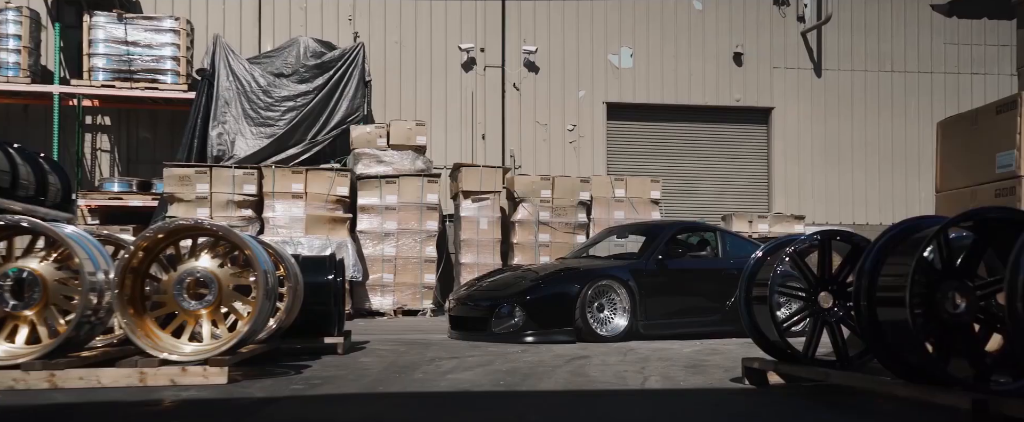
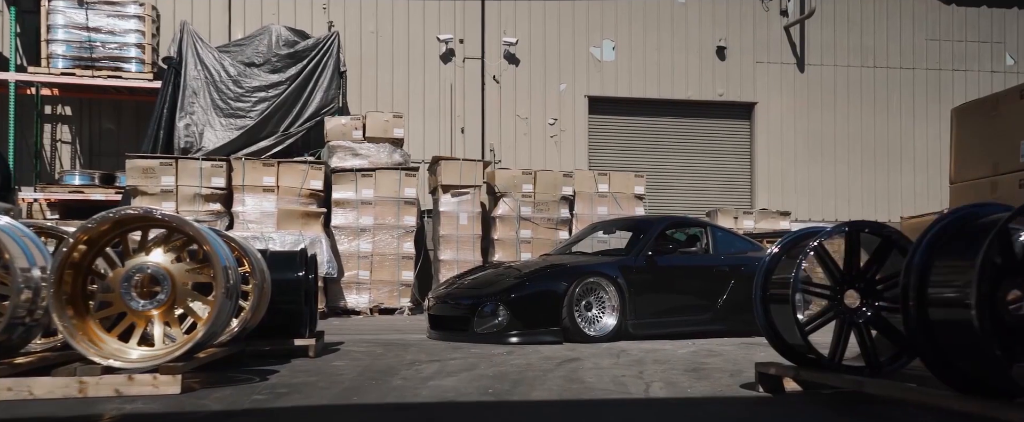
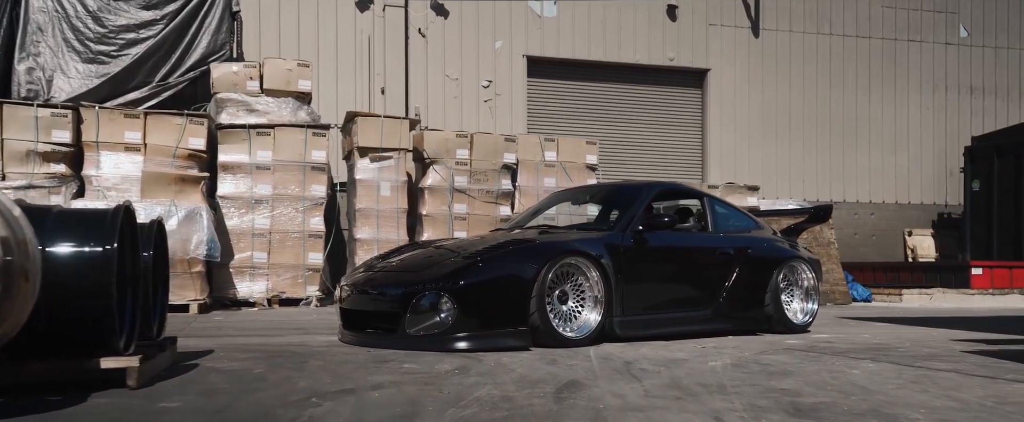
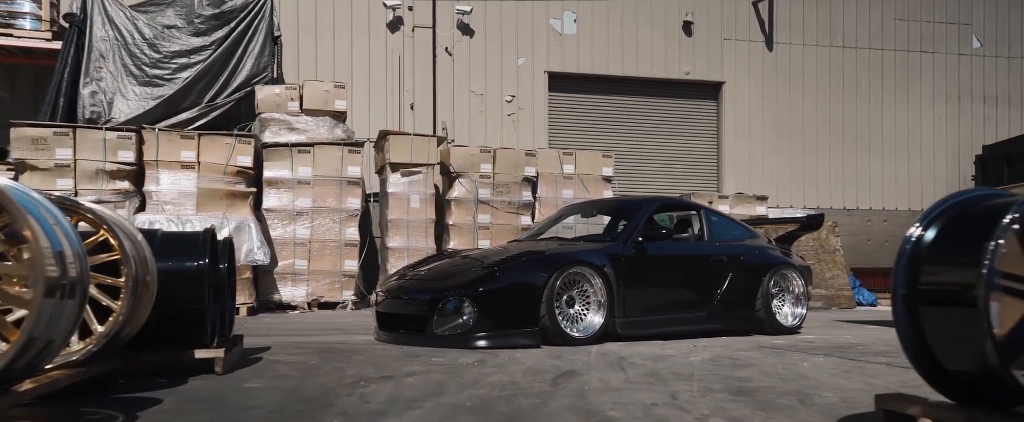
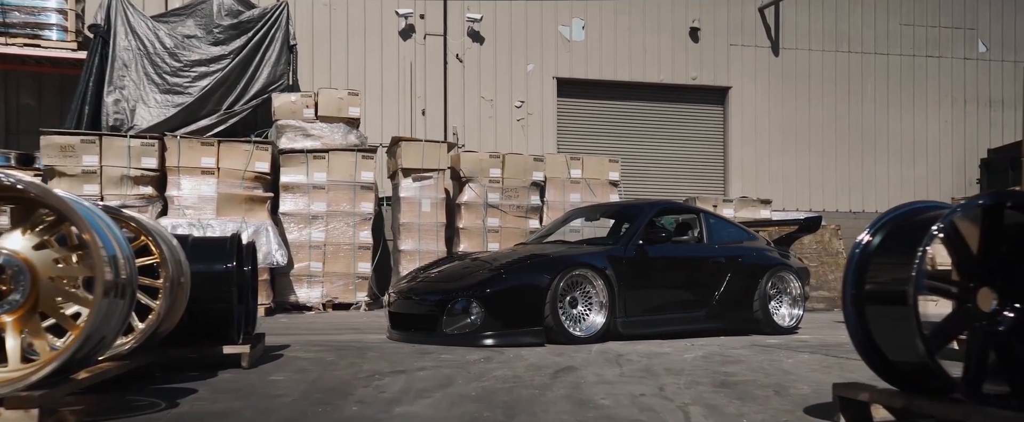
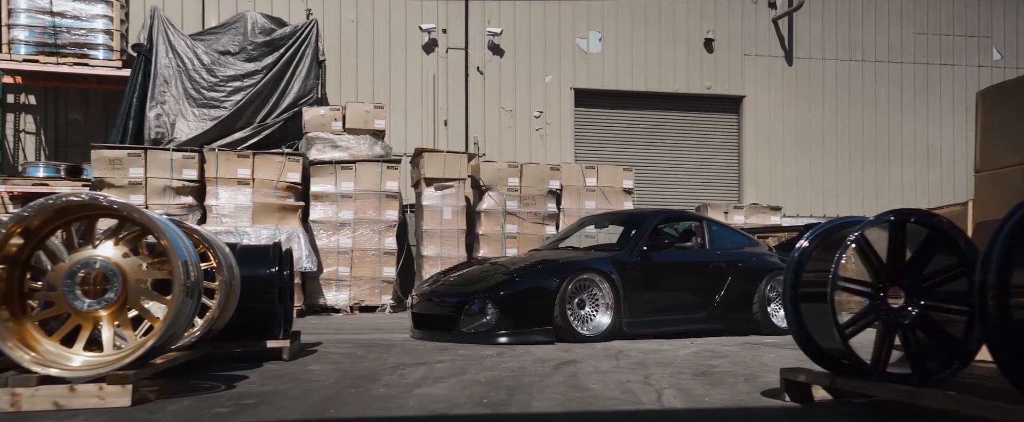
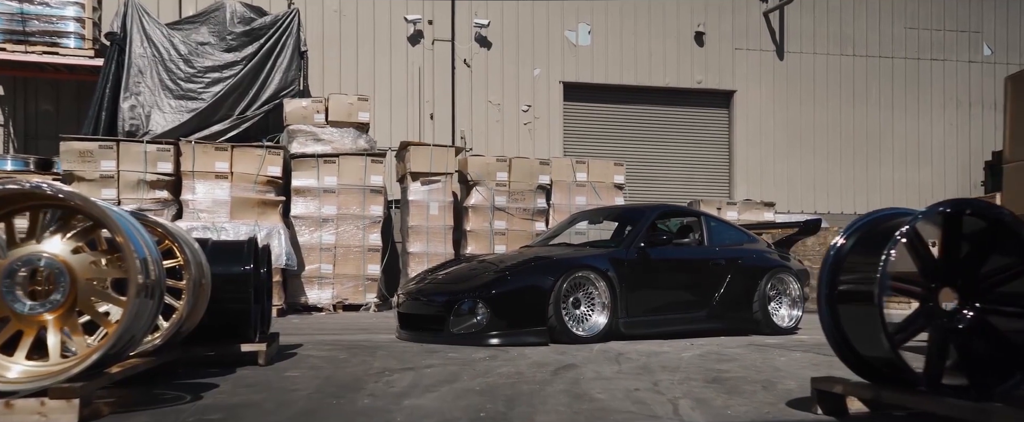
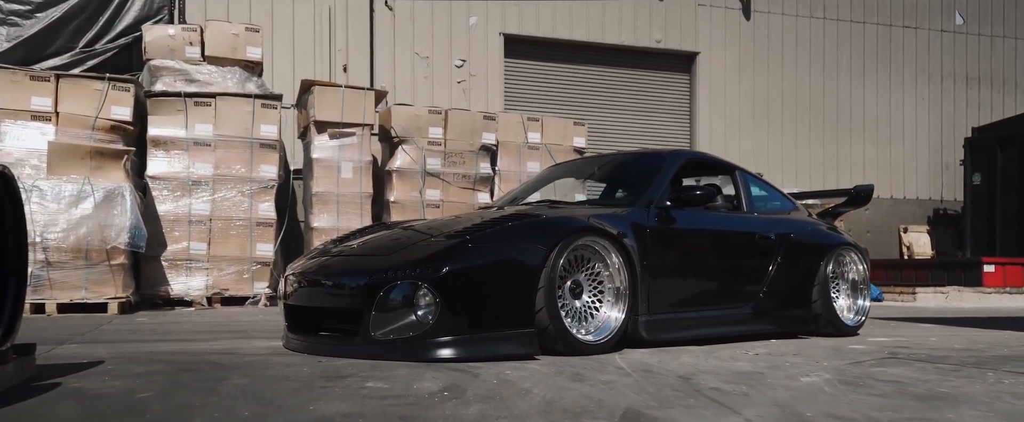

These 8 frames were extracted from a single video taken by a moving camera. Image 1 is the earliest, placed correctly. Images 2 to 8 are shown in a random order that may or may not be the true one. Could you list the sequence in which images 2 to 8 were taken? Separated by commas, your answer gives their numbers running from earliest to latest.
2, 6, 7, 5, 4, 3, 8
